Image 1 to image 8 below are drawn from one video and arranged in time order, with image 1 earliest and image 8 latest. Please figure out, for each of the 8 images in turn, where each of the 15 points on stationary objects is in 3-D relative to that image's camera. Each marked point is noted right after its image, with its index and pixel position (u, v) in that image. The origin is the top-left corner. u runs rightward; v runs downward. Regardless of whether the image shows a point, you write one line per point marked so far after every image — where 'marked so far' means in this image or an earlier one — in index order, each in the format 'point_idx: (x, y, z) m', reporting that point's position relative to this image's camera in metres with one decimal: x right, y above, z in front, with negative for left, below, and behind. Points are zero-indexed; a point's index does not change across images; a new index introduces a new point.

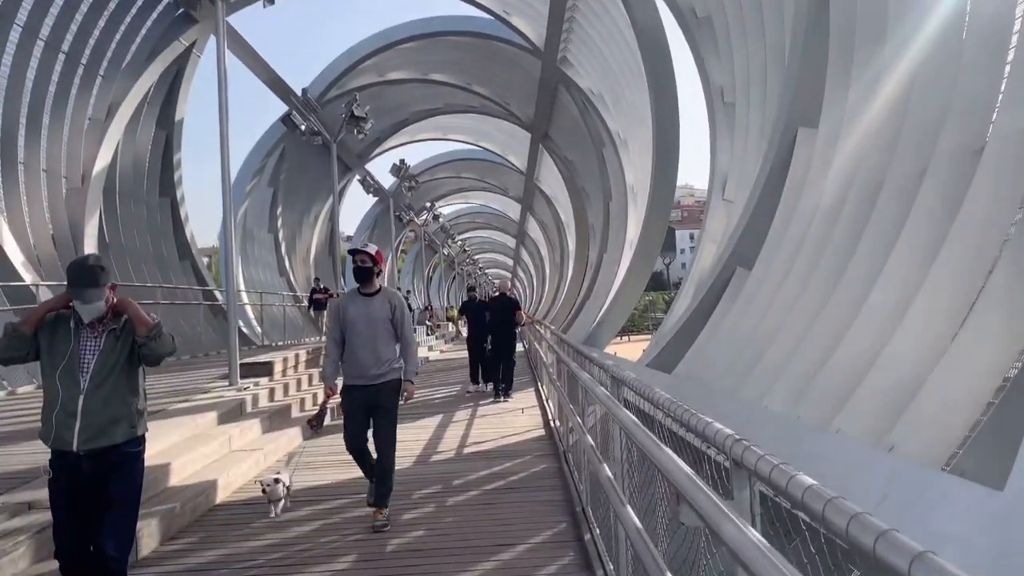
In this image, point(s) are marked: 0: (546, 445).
0: (+0.3, -1.4, +7.8) m
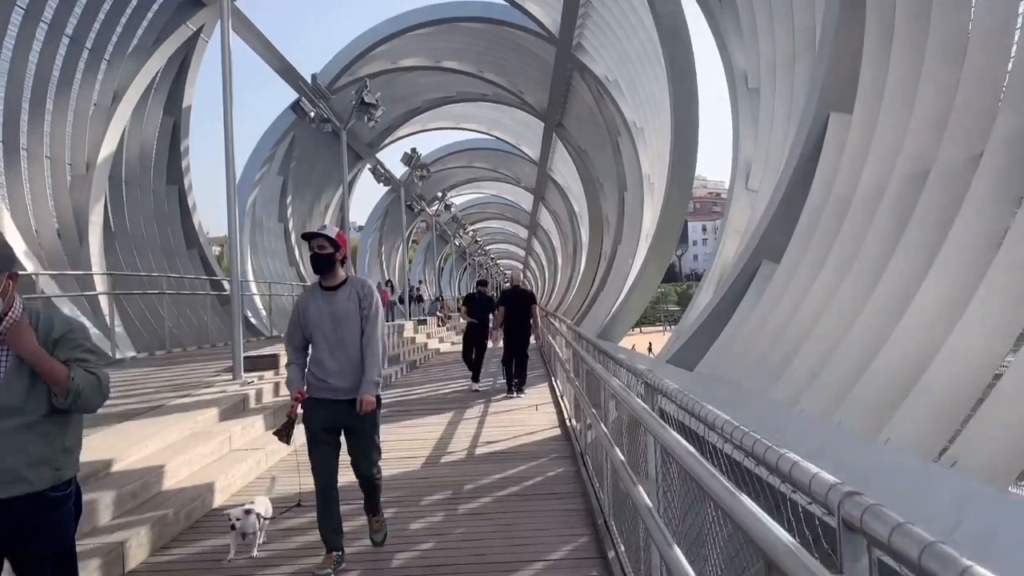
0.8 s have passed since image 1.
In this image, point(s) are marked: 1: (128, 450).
0: (+0.4, -1.4, +7.4) m
1: (-2.5, -1.1, +5.7) m
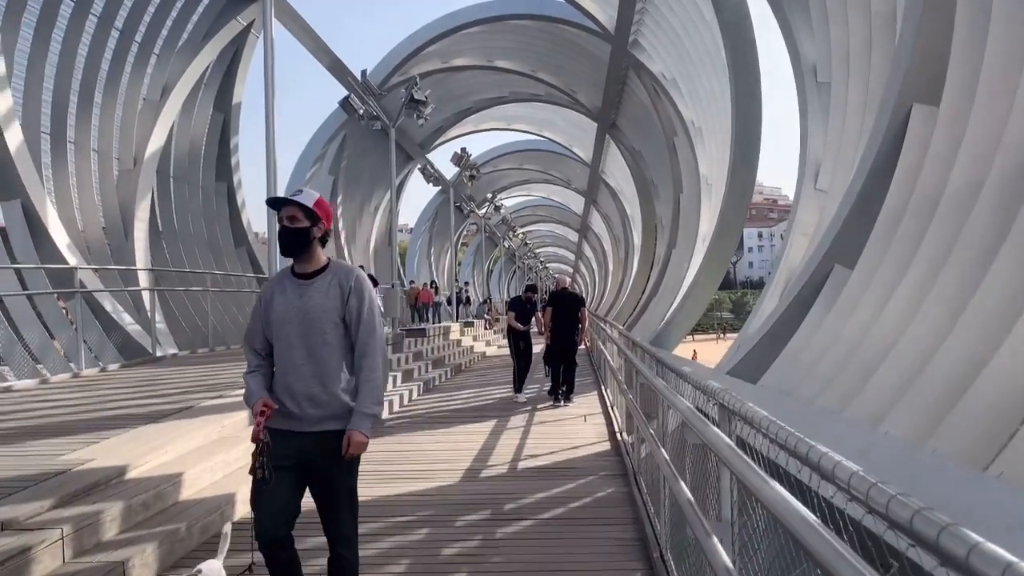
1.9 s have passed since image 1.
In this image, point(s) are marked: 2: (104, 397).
0: (+0.8, -1.4, +6.9) m
1: (-2.3, -1.0, +5.3) m
2: (-3.9, -1.0, +8.4) m
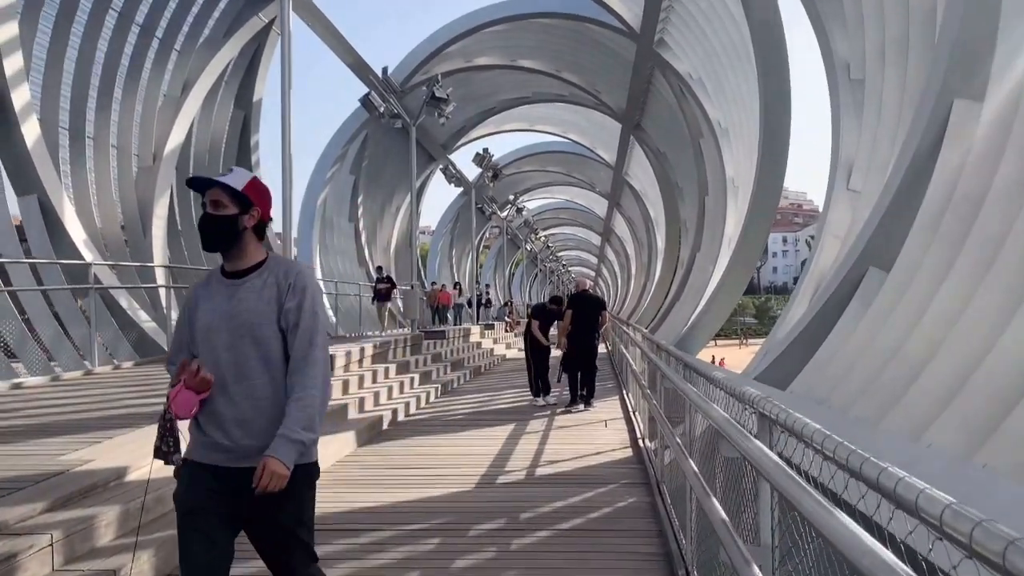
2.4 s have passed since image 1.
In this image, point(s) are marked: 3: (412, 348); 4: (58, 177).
0: (+0.9, -1.4, +6.6) m
1: (-2.2, -1.0, +5.1) m
2: (-3.7, -1.0, +8.2) m
3: (-1.6, -1.0, +13.8) m
4: (-6.3, +1.5, +11.9) m
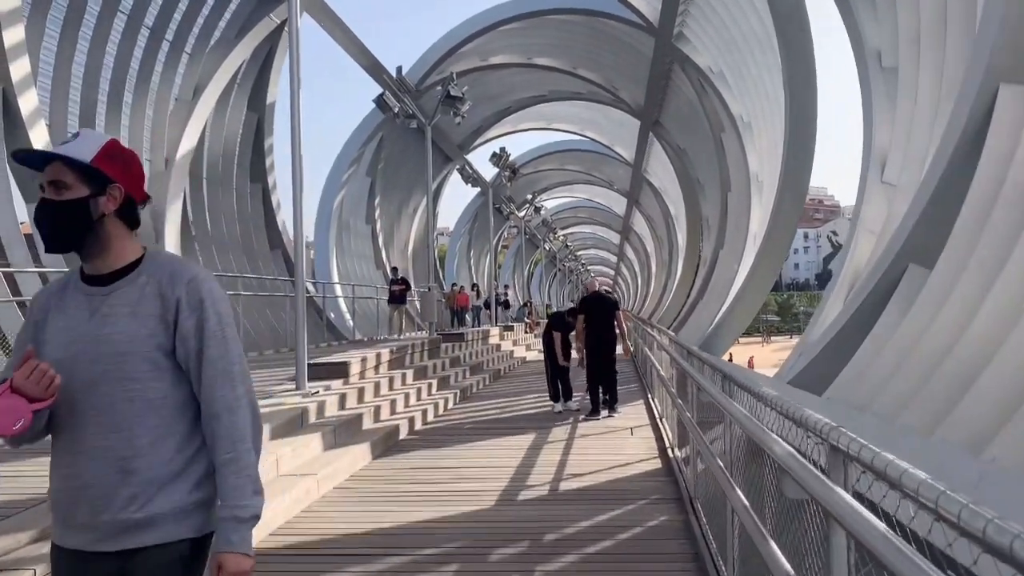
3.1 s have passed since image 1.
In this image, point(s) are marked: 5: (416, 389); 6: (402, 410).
0: (+1.1, -1.4, +6.2) m
1: (-2.0, -1.1, +4.8) m
2: (-3.6, -1.1, +7.9) m
3: (-1.3, -1.0, +13.5) m
4: (-6.0, +1.4, +11.7) m
5: (-1.2, -1.2, +10.5) m
6: (-1.2, -1.3, +9.6) m
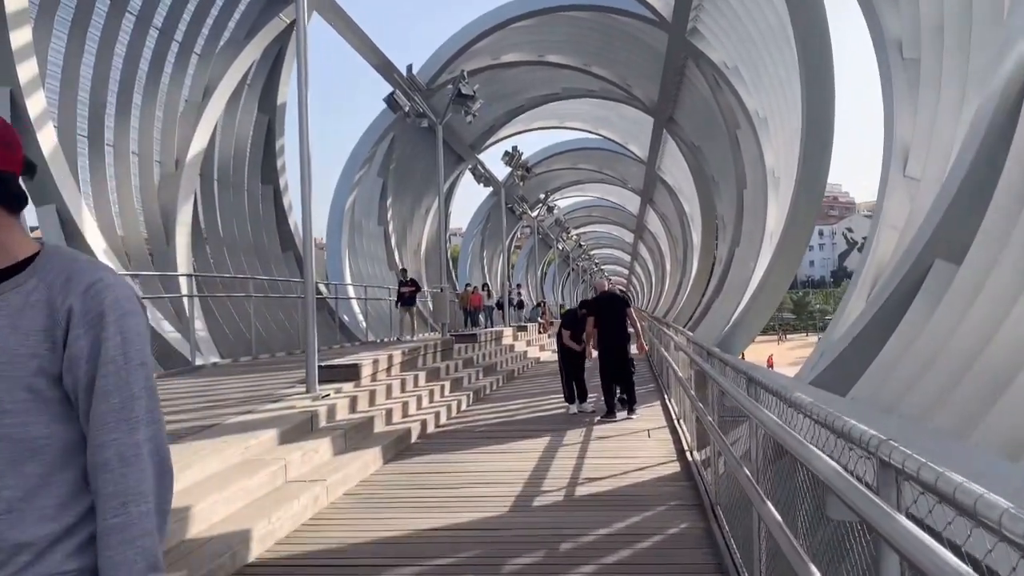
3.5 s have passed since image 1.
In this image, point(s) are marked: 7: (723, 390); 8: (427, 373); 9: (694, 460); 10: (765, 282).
0: (+1.2, -1.4, +6.0) m
1: (-2.0, -1.1, +4.7) m
2: (-3.4, -1.1, +7.8) m
3: (-1.1, -1.0, +13.4) m
4: (-5.9, +1.4, +11.6) m
5: (-1.0, -1.2, +10.3) m
6: (-1.1, -1.3, +9.4) m
7: (+1.3, -0.6, +5.3) m
8: (-1.1, -1.1, +11.3) m
9: (+1.4, -1.3, +6.6) m
10: (+3.8, +0.1, +12.9) m
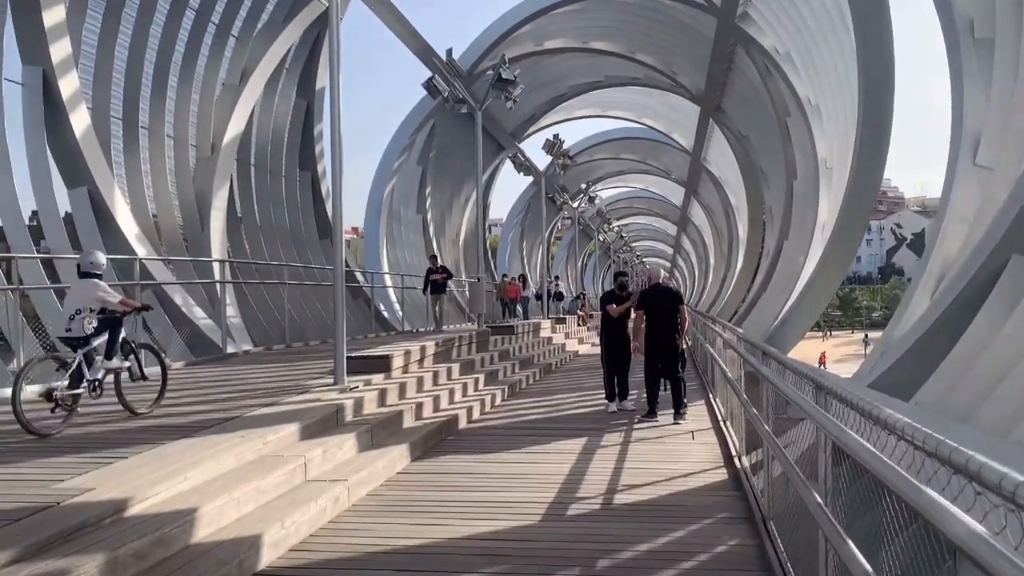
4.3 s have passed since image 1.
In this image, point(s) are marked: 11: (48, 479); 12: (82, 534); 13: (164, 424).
0: (+1.4, -1.3, +5.5) m
1: (-1.8, -1.0, +4.3) m
2: (-3.1, -1.0, +7.5) m
3: (-0.5, -0.9, +13.0) m
4: (-5.3, +1.6, +11.5) m
5: (-0.6, -1.1, +10.0) m
6: (-0.7, -1.2, +9.0) m
7: (+1.5, -0.6, +4.8) m
8: (-0.6, -1.0, +10.9) m
9: (+1.6, -1.3, +6.1) m
10: (+4.3, +0.1, +12.3) m
11: (-2.4, -1.0, +4.6) m
12: (-1.9, -1.1, +3.8) m
13: (-2.5, -1.0, +6.2) m
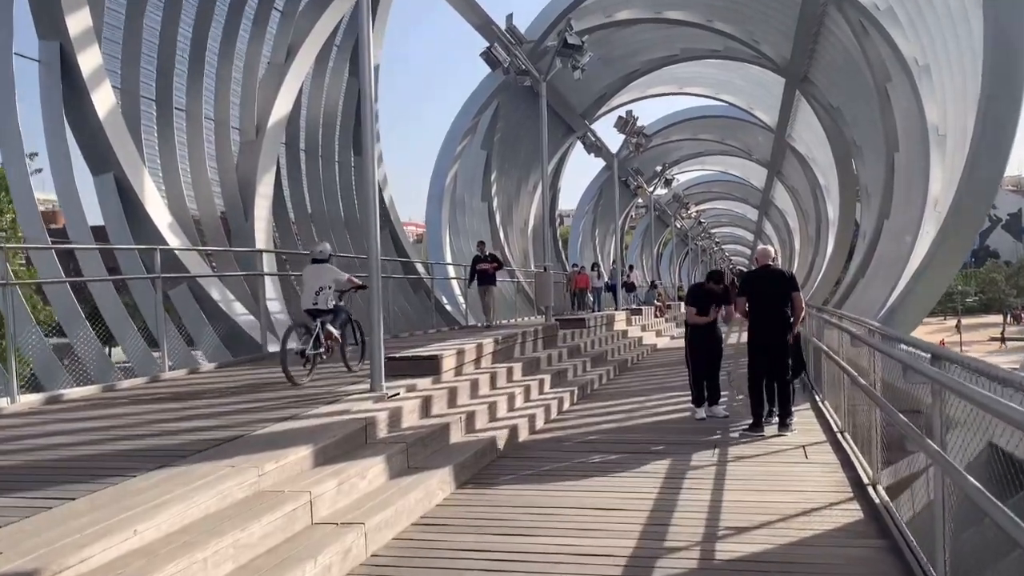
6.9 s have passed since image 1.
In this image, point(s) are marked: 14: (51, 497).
0: (+1.7, -1.2, +4.1) m
1: (-1.6, -1.0, +3.1) m
2: (-2.6, -0.9, +6.4) m
3: (+0.4, -0.7, +11.7) m
4: (-4.5, +1.6, +10.5) m
5: (+0.1, -1.0, +8.7) m
6: (-0.1, -1.1, +7.8) m
7: (+1.8, -0.5, +3.4) m
8: (+0.1, -0.9, +9.6) m
9: (+2.0, -1.2, +4.6) m
10: (+5.2, +0.4, +10.6) m
11: (-2.1, -1.0, +3.4) m
12: (-1.7, -1.0, +2.6) m
13: (-2.1, -0.9, +5.1) m
14: (-2.1, -0.9, +3.9) m
